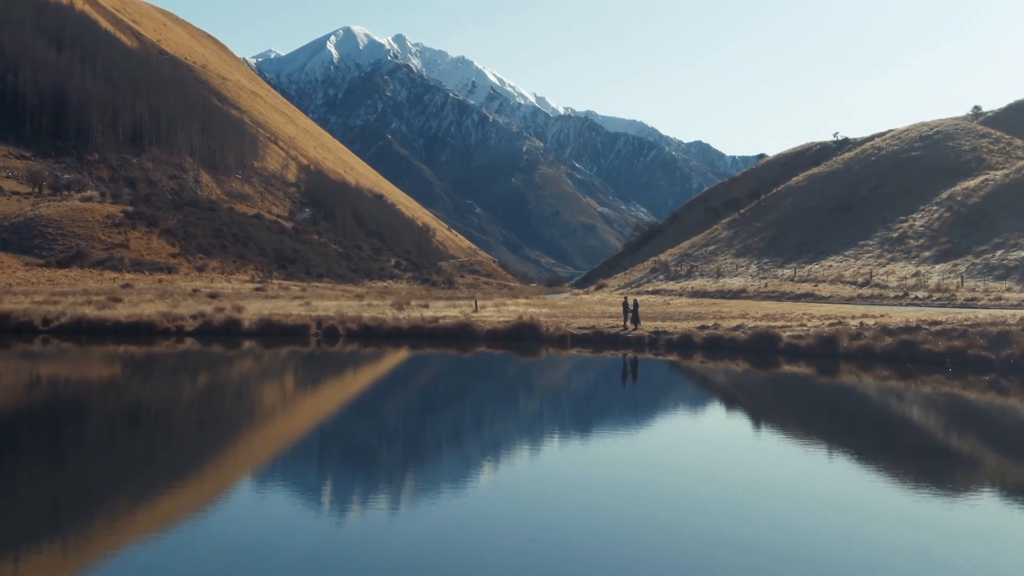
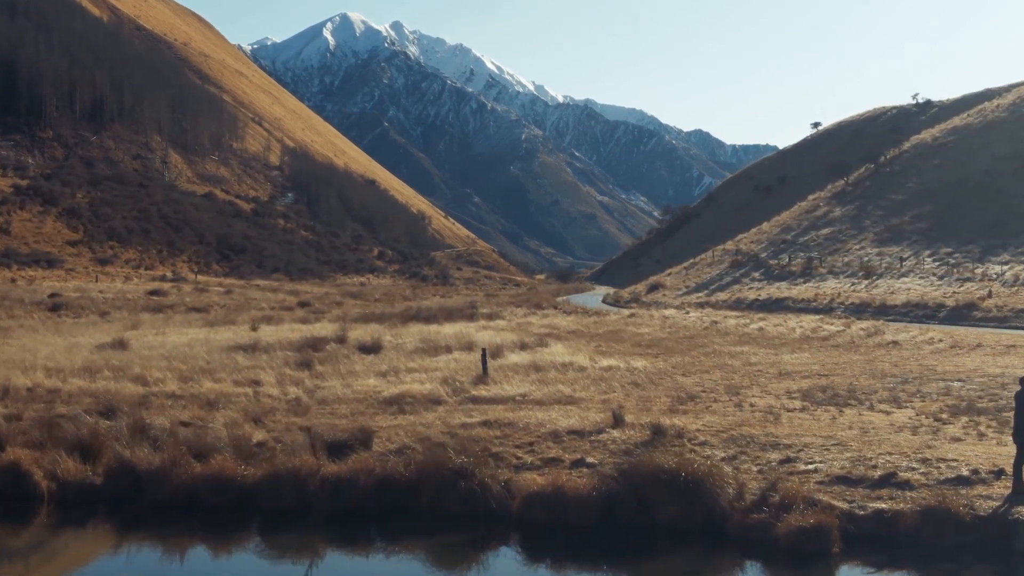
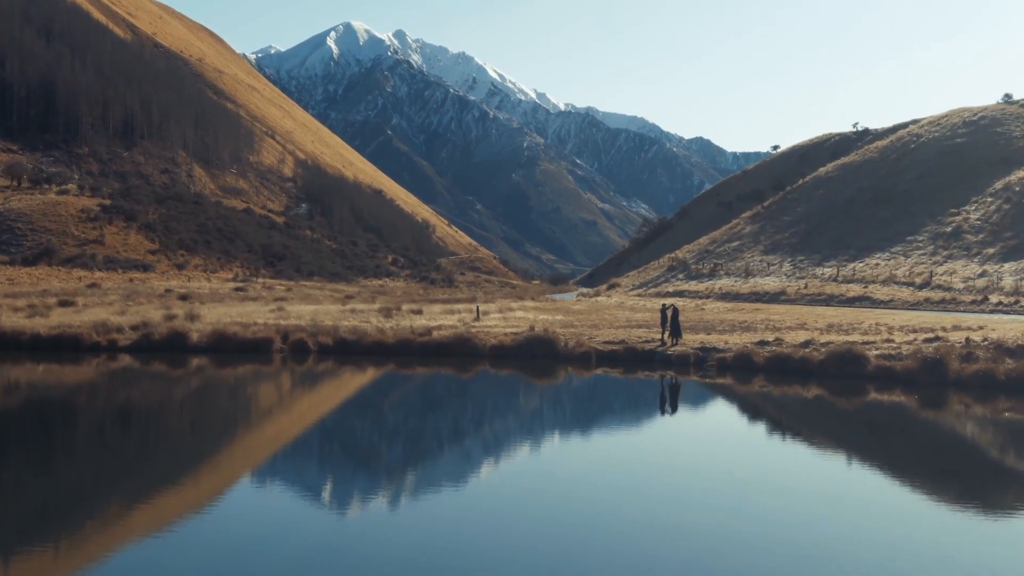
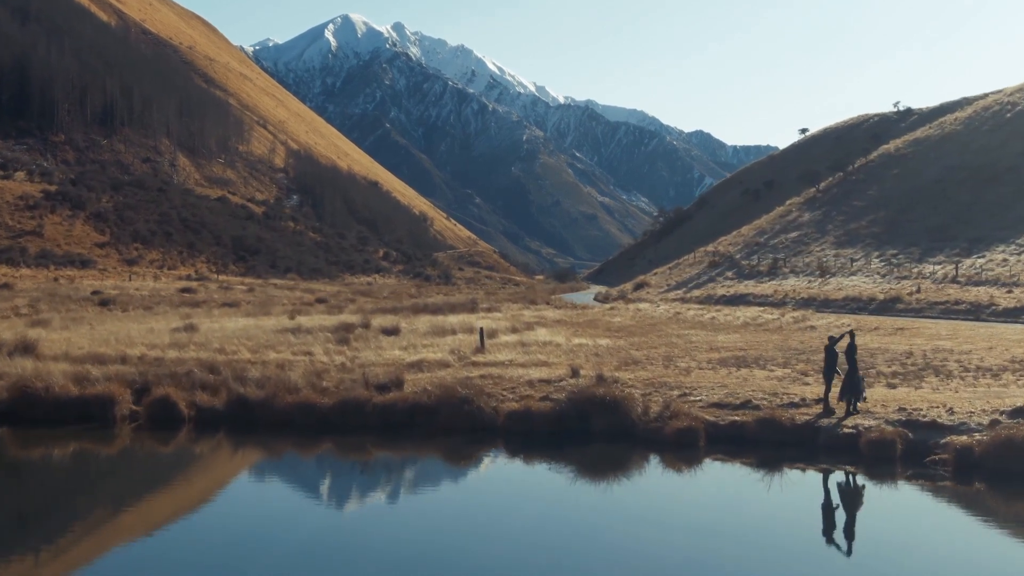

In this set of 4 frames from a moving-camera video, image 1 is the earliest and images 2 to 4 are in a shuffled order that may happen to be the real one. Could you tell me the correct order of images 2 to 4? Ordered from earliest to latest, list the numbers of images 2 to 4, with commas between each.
3, 4, 2
